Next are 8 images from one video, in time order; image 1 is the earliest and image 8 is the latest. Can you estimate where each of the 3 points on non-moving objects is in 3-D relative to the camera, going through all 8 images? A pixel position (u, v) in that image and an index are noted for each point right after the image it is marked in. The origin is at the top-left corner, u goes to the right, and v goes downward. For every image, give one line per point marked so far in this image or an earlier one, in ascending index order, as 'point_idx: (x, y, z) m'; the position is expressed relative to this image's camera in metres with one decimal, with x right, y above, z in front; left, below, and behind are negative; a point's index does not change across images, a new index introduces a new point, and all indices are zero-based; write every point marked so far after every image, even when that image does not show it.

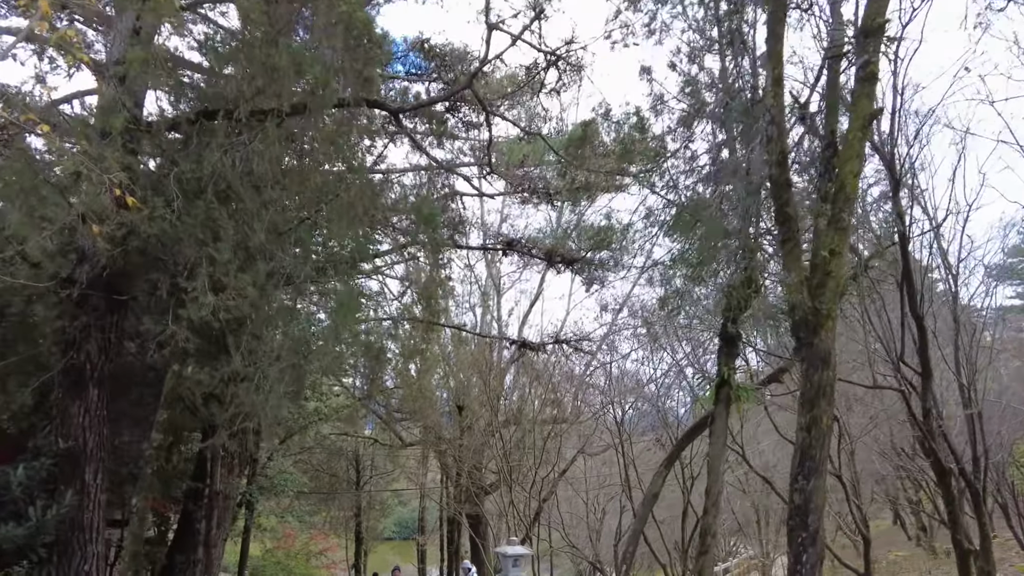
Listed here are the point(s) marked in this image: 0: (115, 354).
0: (-4.4, -0.7, +7.4) m
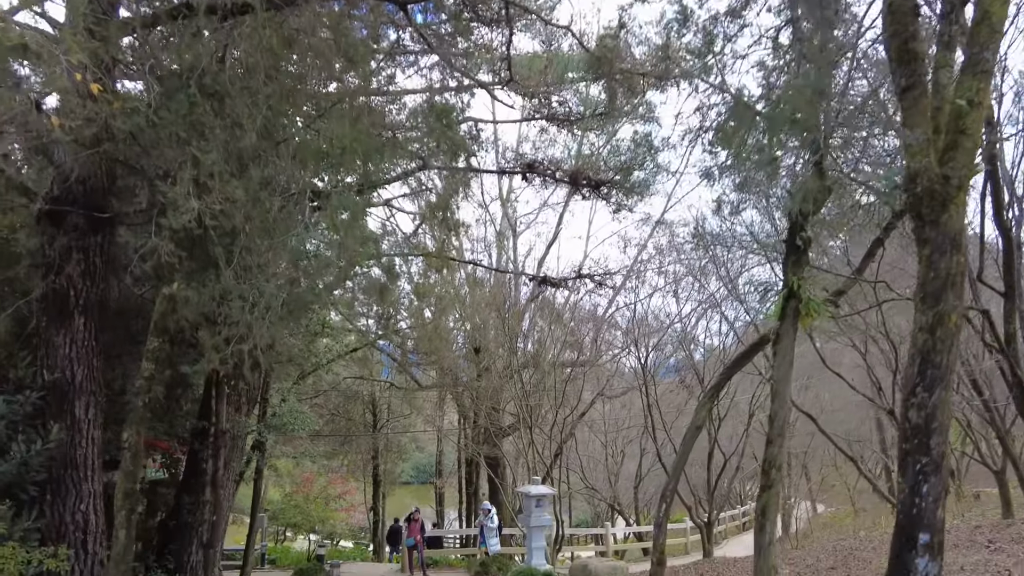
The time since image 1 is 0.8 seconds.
0: (-4.2, +0.1, +6.7) m
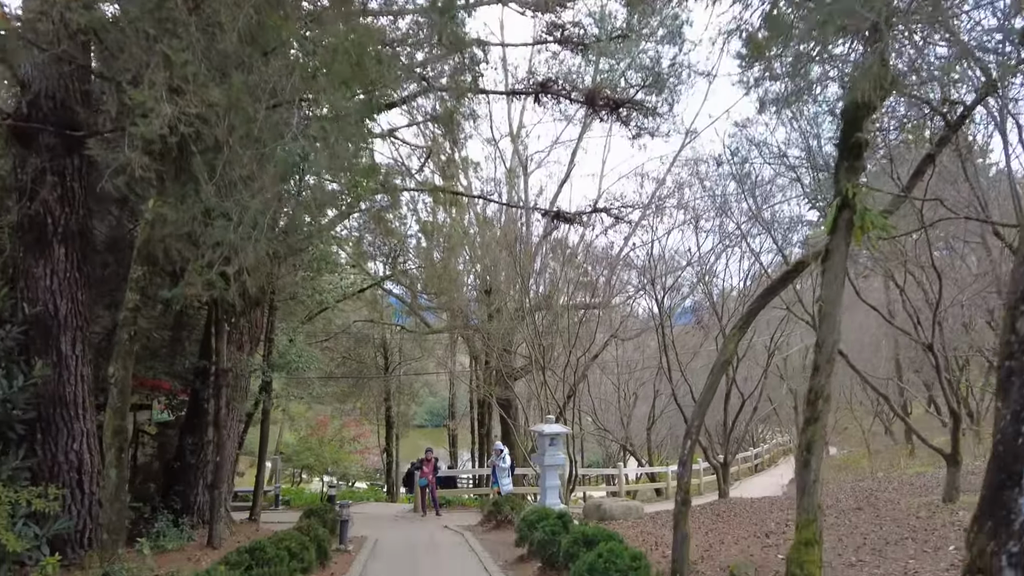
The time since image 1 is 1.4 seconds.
0: (-4.1, +0.8, +6.2) m
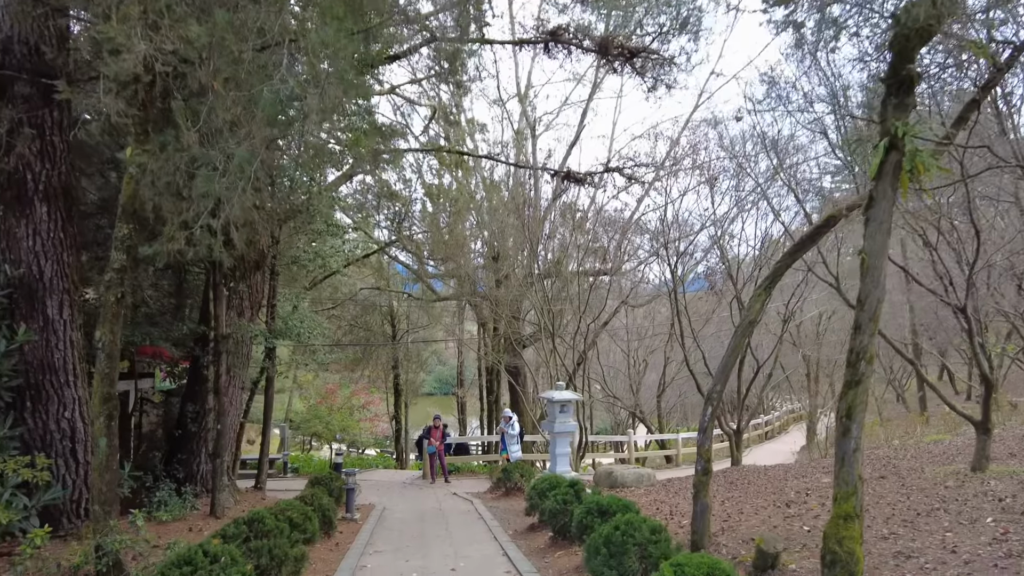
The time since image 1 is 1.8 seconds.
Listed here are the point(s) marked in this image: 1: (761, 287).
0: (-4.0, +1.1, +5.9) m
1: (+2.1, 0.0, +5.7) m
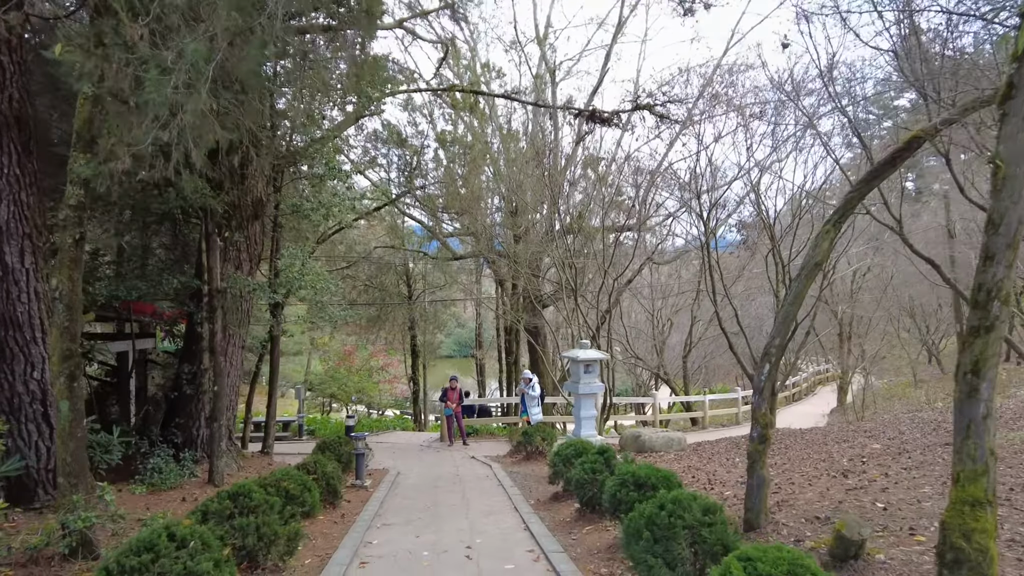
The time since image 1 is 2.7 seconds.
0: (-3.8, +1.6, +5.1) m
1: (+2.3, +0.5, +4.8) m
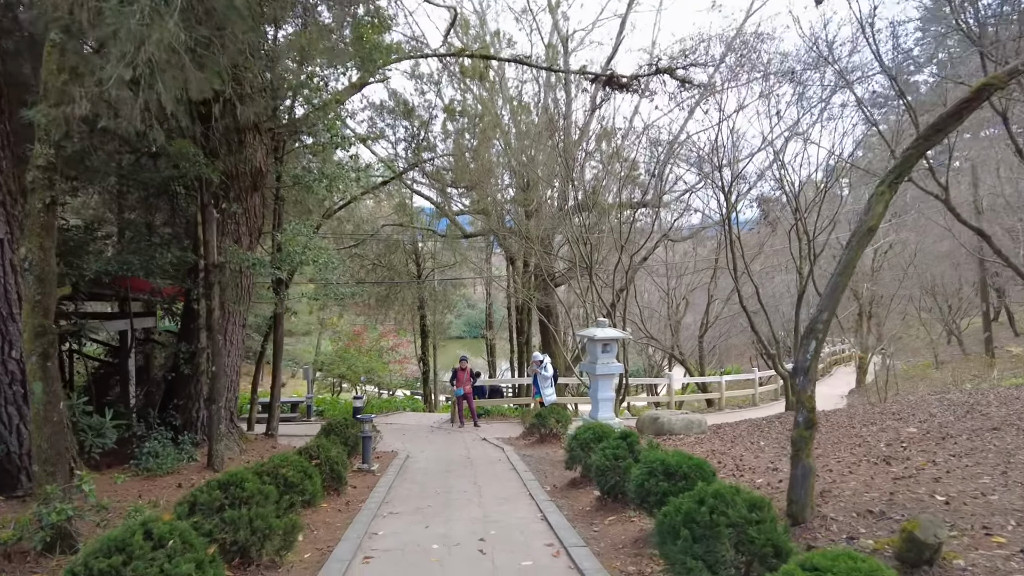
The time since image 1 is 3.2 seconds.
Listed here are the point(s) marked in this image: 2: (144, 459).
0: (-3.7, +1.8, +4.7) m
1: (+2.4, +0.7, +4.3) m
2: (-3.8, -1.8, +6.9) m
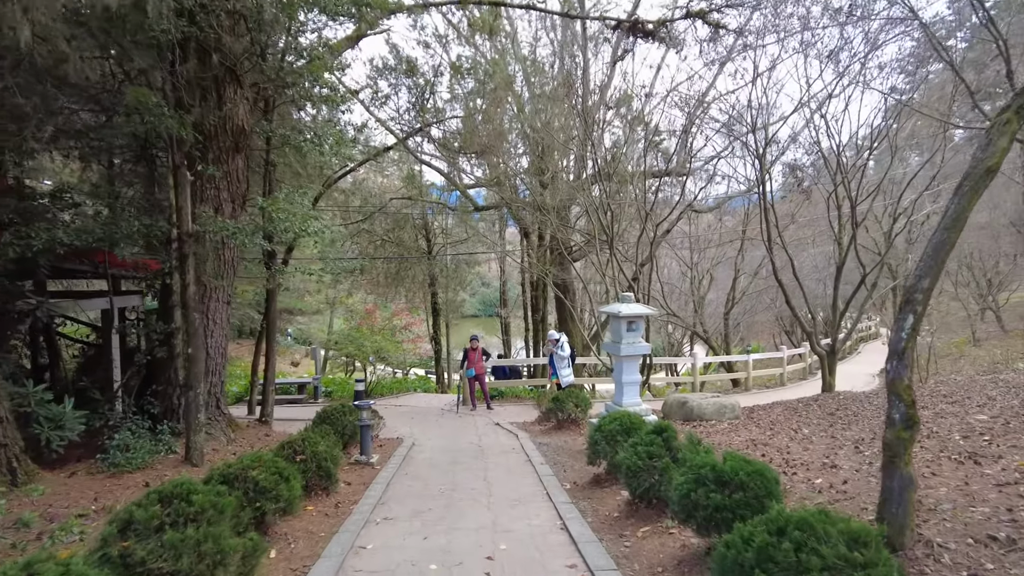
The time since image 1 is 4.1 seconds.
0: (-3.7, +2.0, +3.8) m
1: (+2.5, +0.9, +3.4) m
2: (-3.7, -1.5, +6.1) m
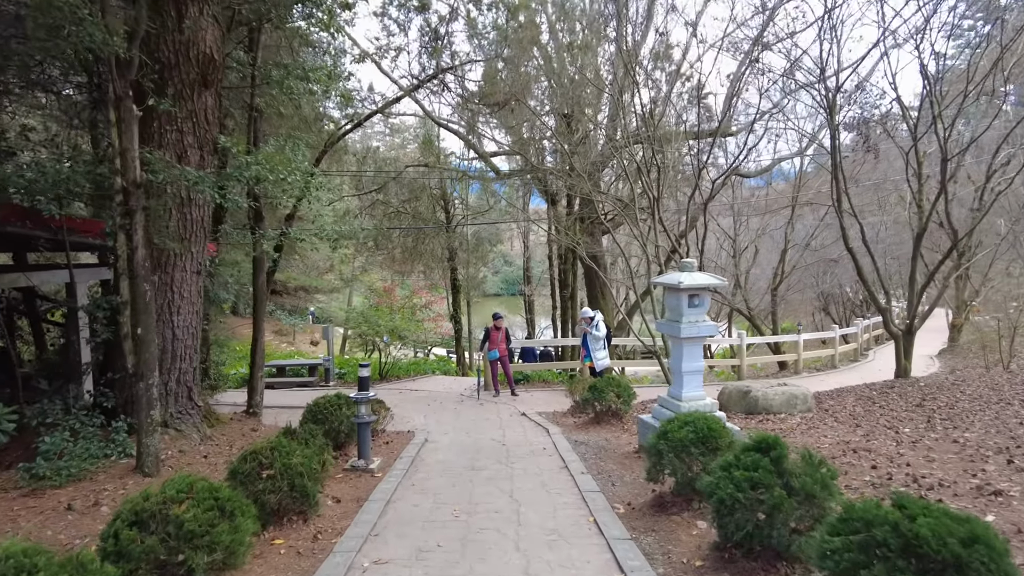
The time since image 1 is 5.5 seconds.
0: (-3.5, +2.1, +2.4) m
1: (+2.6, +1.1, +1.8) m
2: (-3.4, -1.3, +4.8) m
